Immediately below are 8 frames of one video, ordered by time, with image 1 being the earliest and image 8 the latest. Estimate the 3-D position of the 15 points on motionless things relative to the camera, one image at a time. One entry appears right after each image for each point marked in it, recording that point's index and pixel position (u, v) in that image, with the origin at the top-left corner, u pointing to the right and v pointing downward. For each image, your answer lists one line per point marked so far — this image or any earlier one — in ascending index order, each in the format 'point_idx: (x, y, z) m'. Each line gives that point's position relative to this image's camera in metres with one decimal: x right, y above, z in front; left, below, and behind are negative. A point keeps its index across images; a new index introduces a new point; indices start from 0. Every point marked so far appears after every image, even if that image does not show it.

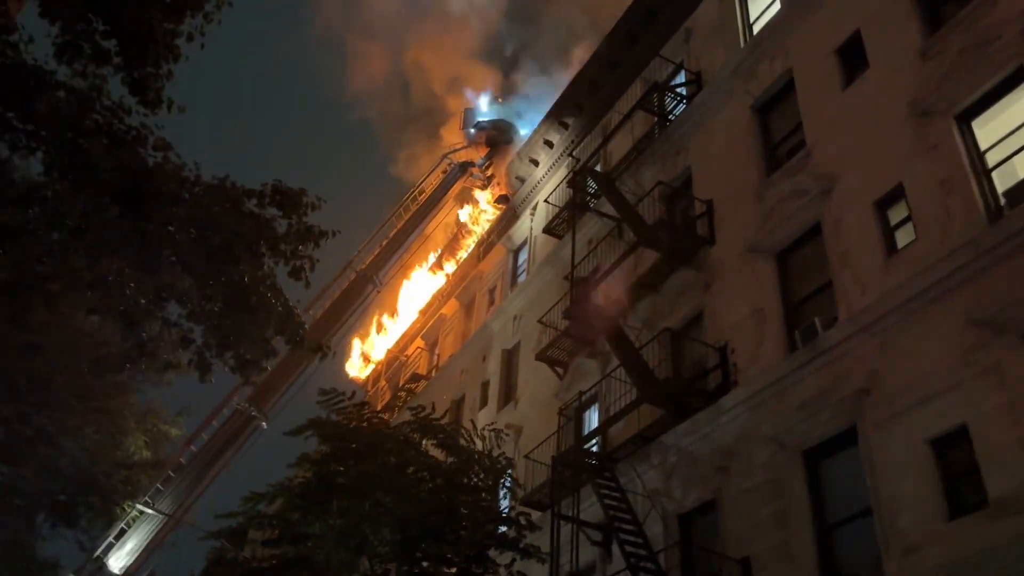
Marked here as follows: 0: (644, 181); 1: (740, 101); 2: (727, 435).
0: (+2.8, +2.3, +17.6) m
1: (+4.3, +3.6, +15.8) m
2: (+3.3, -2.3, +12.7) m
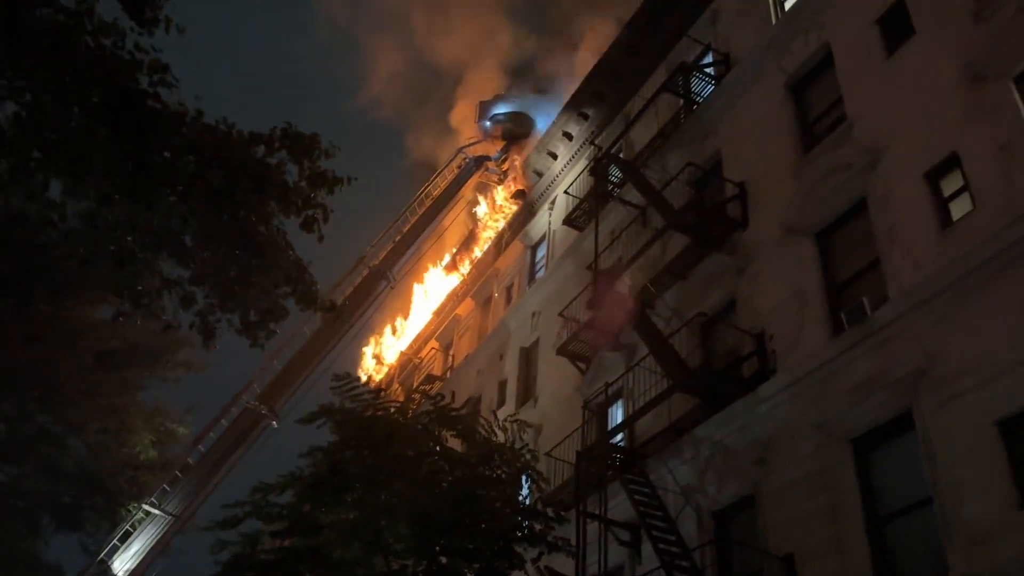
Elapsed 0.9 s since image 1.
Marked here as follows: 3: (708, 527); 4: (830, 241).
0: (+3.2, +2.5, +16.9) m
1: (+4.7, +3.8, +15.0) m
2: (+3.7, -2.0, +11.9) m
3: (+2.9, -3.5, +12.3) m
4: (+4.7, +0.7, +12.4) m
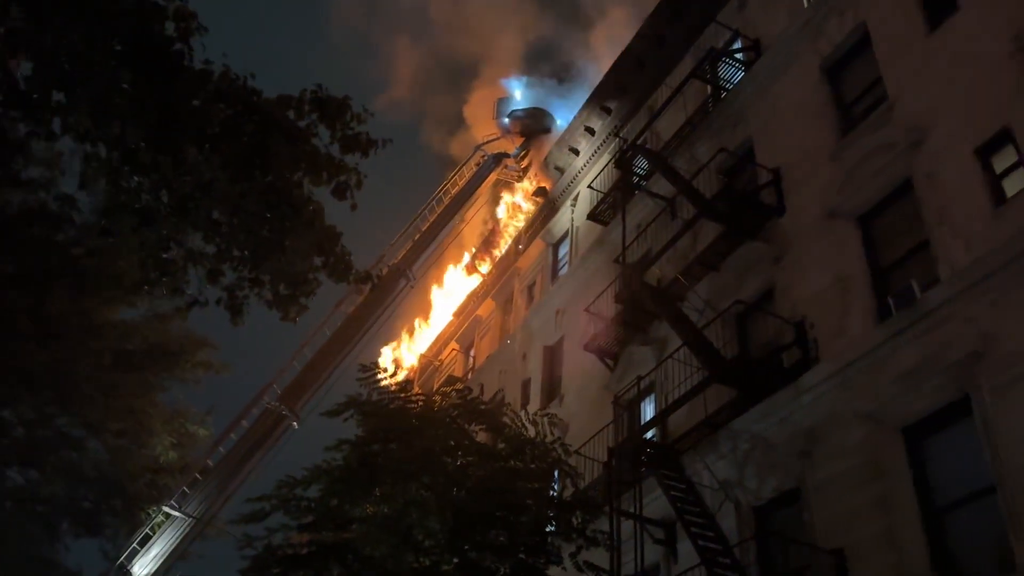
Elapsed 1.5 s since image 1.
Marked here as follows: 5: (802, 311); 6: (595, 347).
0: (+3.7, +2.6, +16.5) m
1: (+5.2, +4.0, +14.6) m
2: (+4.1, -1.8, +11.4) m
3: (+3.4, -3.3, +11.8) m
4: (+5.2, +0.9, +11.9) m
5: (+4.3, -0.3, +12.3) m
6: (+1.7, -1.2, +17.2) m
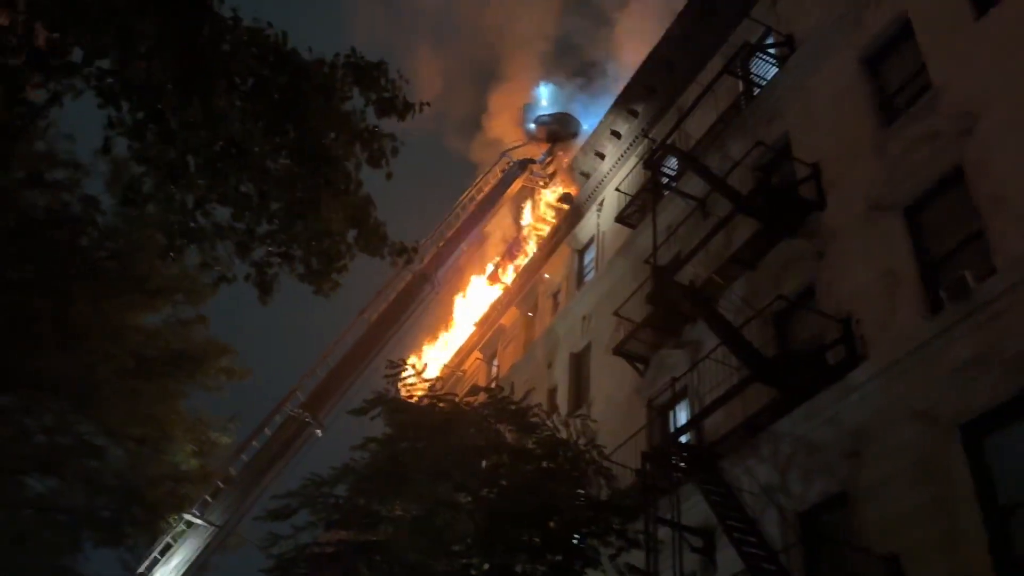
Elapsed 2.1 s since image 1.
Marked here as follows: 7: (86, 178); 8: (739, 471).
0: (+4.3, +2.6, +16.1) m
1: (+5.7, +4.0, +14.2) m
2: (+4.5, -1.7, +10.9) m
3: (+3.8, -3.3, +11.3) m
4: (+5.6, +1.0, +11.4) m
5: (+4.8, -0.3, +11.8) m
6: (+2.3, -1.3, +16.7) m
7: (-8.0, +2.1, +15.6) m
8: (+3.4, -2.7, +12.4) m
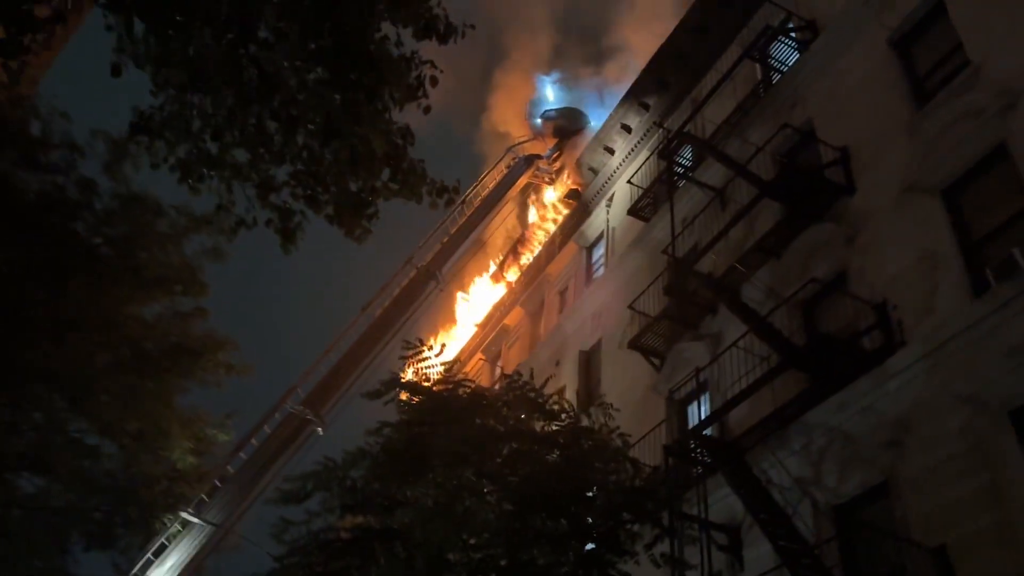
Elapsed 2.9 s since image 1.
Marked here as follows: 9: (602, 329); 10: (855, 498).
0: (+4.5, +2.8, +15.6) m
1: (+6.0, +4.2, +13.7) m
2: (+4.8, -1.4, +10.4) m
3: (+4.1, -3.0, +10.7) m
4: (+5.9, +1.2, +10.9) m
5: (+5.0, -0.1, +11.3) m
6: (+2.5, -1.1, +16.2) m
7: (-7.8, +2.3, +15.0) m
8: (+3.6, -2.5, +11.8) m
9: (+2.1, -1.0, +19.5) m
10: (+4.4, -2.7, +10.6) m
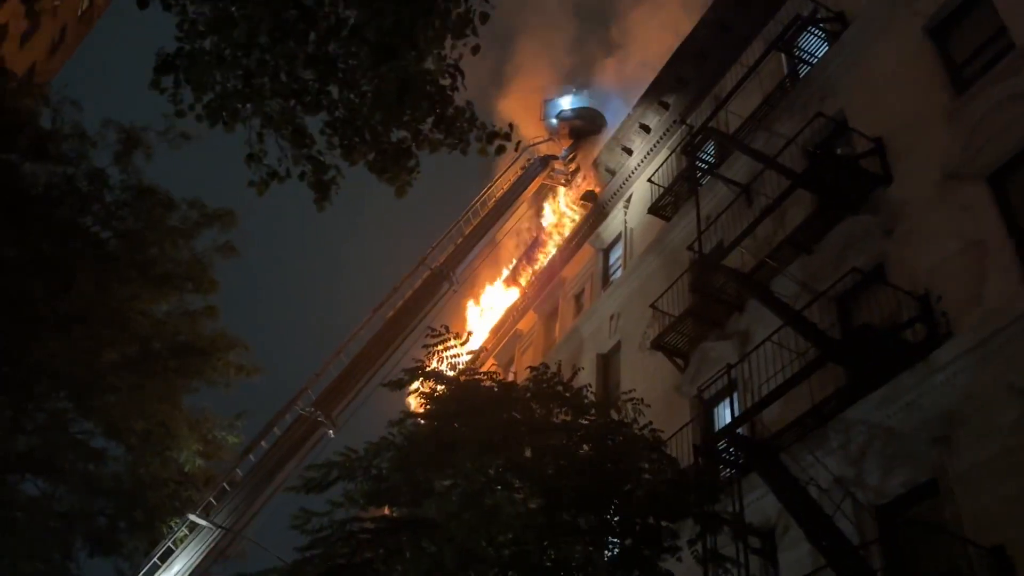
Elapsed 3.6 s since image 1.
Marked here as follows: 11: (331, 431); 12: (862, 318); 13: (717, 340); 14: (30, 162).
0: (+4.9, +2.8, +15.2) m
1: (+6.3, +4.2, +13.3) m
2: (+5.1, -1.3, +9.9) m
3: (+4.4, -2.9, +10.2) m
4: (+6.3, +1.3, +10.5) m
5: (+5.4, +0.1, +10.8) m
6: (+2.9, -1.1, +15.7) m
7: (-7.4, +2.4, +14.6) m
8: (+4.0, -2.4, +11.3) m
9: (+2.5, -1.0, +19.1) m
10: (+4.7, -2.5, +10.1) m
11: (-4.3, -3.4, +19.8) m
12: (+4.9, -0.4, +11.7) m
13: (+3.7, -0.9, +14.9) m
14: (-8.6, +2.3, +14.9) m
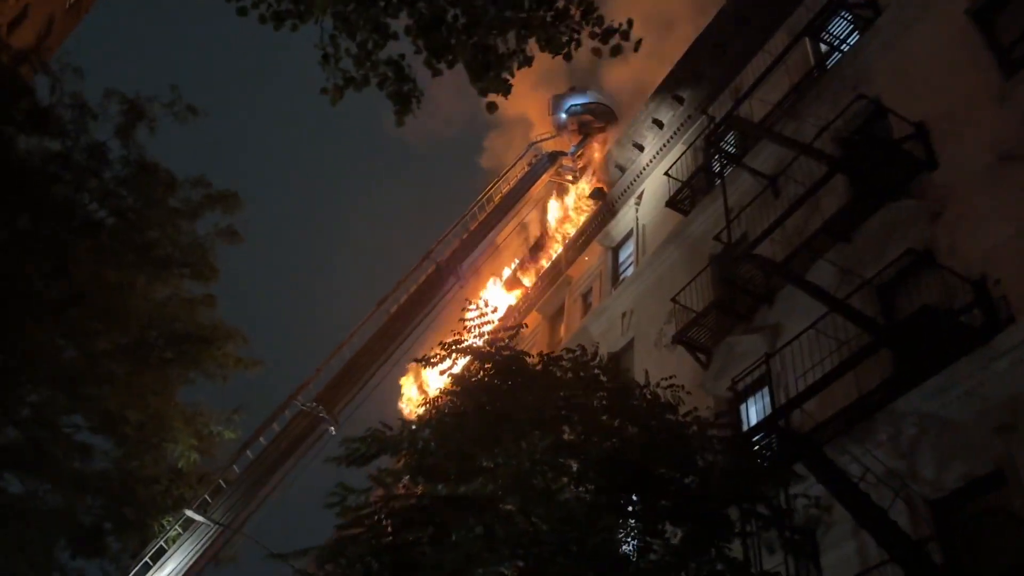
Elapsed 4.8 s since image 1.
0: (+5.3, +2.9, +14.7) m
1: (+6.8, +4.4, +13.0) m
2: (+5.6, -1.1, +9.4) m
3: (+4.8, -2.7, +9.6) m
4: (+6.7, +1.5, +10.0) m
5: (+5.8, +0.2, +10.3) m
6: (+3.2, -0.9, +15.1) m
7: (-7.0, +2.8, +13.9) m
8: (+4.4, -2.2, +10.7) m
9: (+2.7, -0.9, +18.5) m
10: (+5.1, -2.3, +9.5) m
11: (-4.2, -3.2, +19.0) m
12: (+5.3, -0.2, +11.2) m
13: (+4.0, -0.8, +14.3) m
14: (-8.2, +2.6, +14.1) m
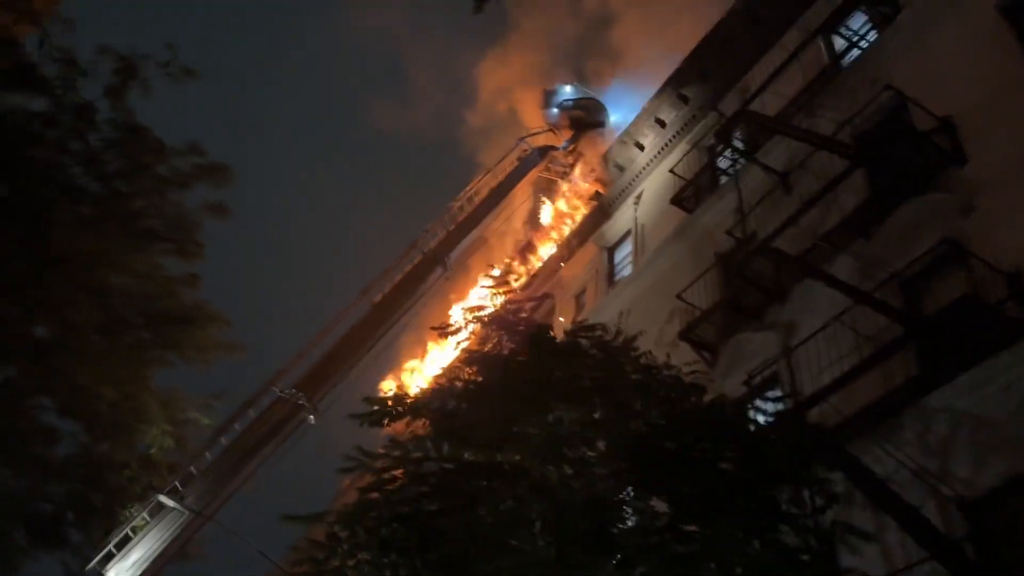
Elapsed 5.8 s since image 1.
0: (+5.5, +2.9, +14.4) m
1: (+7.1, +4.3, +12.7) m
2: (+5.8, -1.0, +8.9) m
3: (+4.9, -2.6, +9.1) m
4: (+7.0, +1.5, +9.7) m
5: (+6.0, +0.3, +10.0) m
6: (+3.2, -0.9, +14.6) m
7: (-6.8, +3.3, +13.1) m
8: (+4.5, -2.1, +10.2) m
9: (+2.6, -0.9, +18.0) m
10: (+5.2, -2.2, +9.0) m
11: (-4.4, -2.9, +18.2) m
12: (+5.5, -0.2, +10.8) m
13: (+4.0, -0.7, +13.8) m
14: (-8.0, +3.2, +13.3) m
